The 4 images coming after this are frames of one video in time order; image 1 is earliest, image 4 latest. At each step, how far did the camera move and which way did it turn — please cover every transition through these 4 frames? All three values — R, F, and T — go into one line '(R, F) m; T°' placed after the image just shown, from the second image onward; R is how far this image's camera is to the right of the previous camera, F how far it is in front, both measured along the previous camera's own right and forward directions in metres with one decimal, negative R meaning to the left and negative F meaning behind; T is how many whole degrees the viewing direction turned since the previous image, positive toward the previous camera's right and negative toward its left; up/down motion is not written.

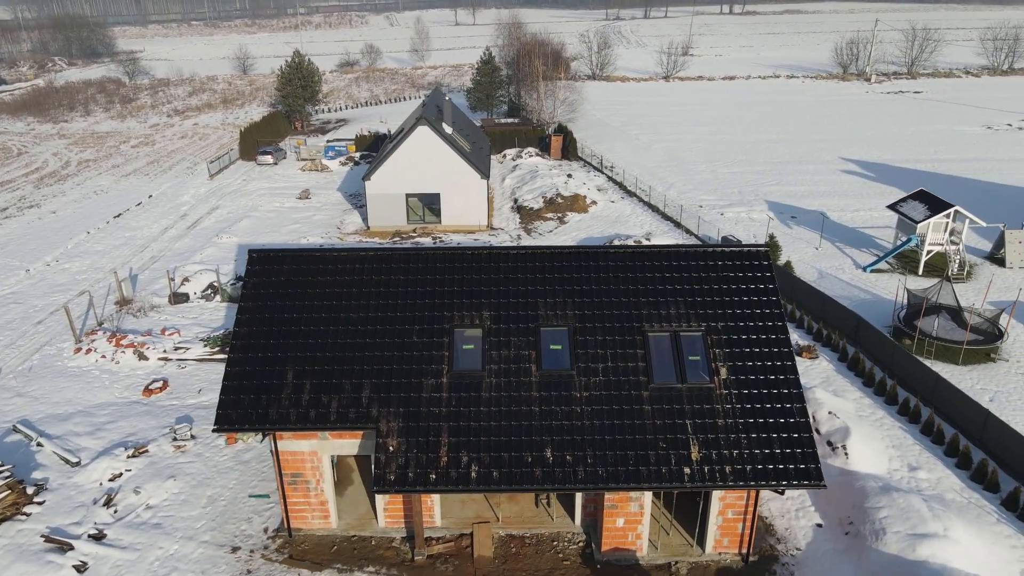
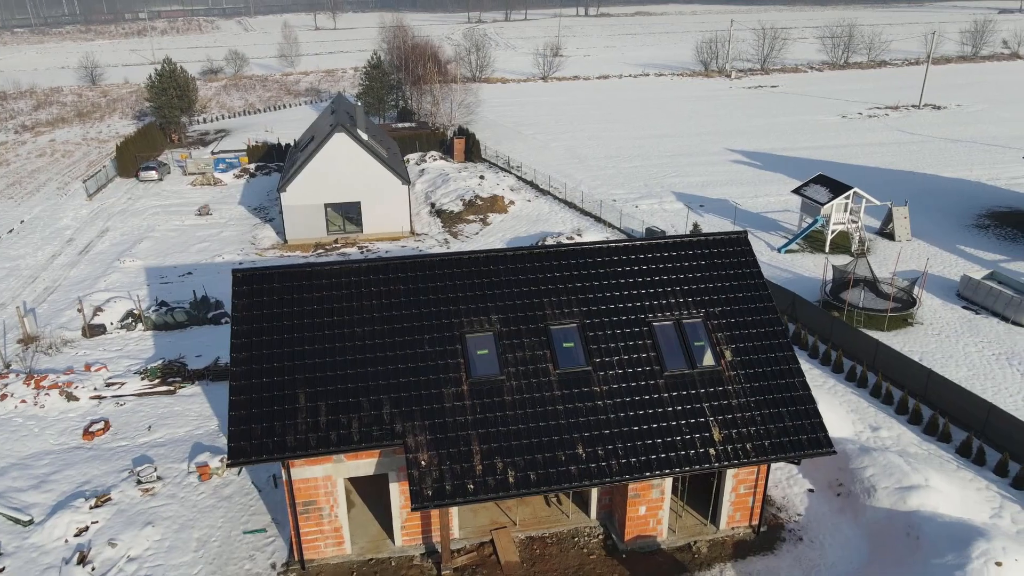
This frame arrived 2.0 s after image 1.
(-2.4, +0.3) m; +10°
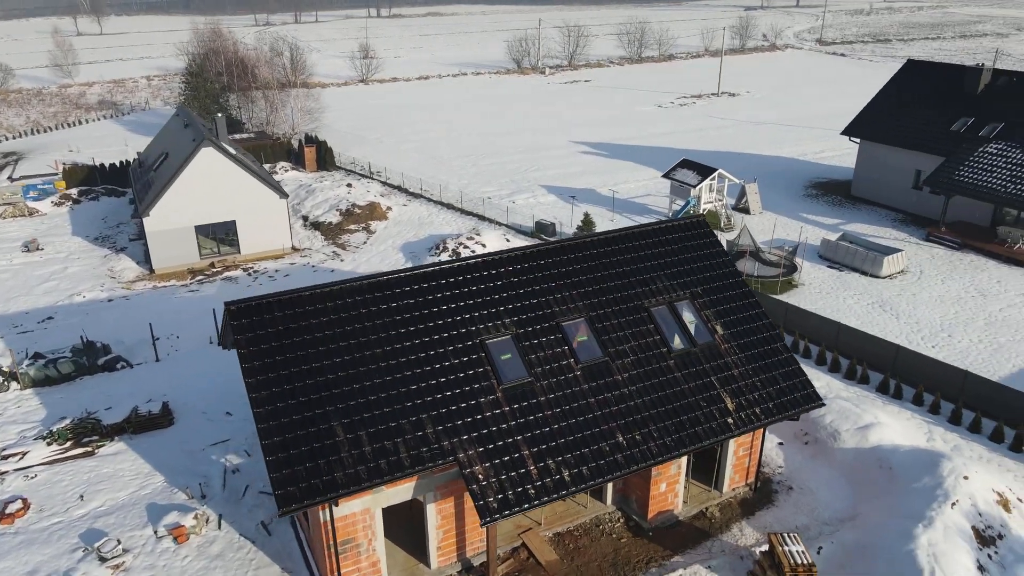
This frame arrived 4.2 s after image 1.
(-3.5, +0.5) m; +15°
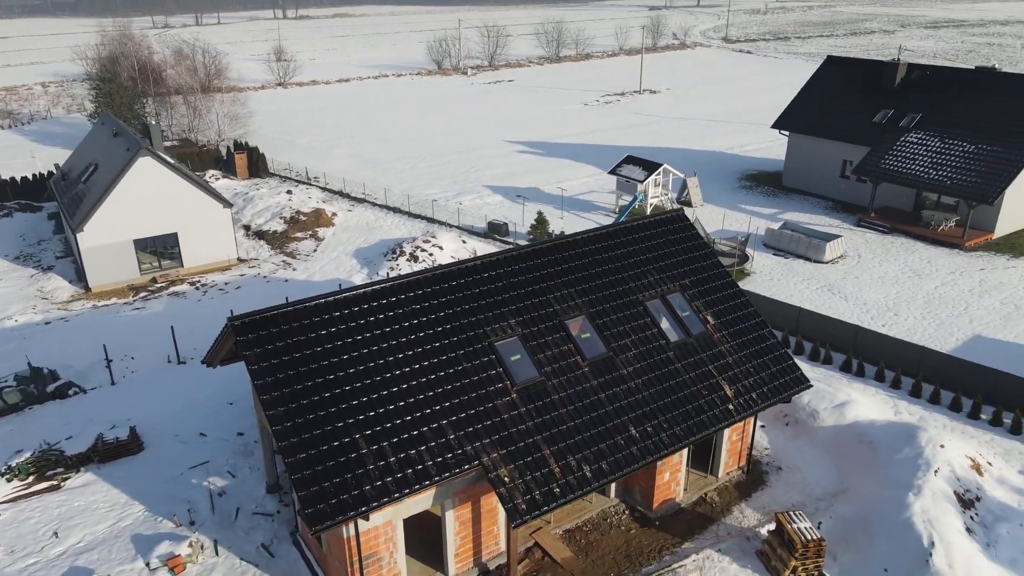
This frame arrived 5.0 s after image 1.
(-1.5, +0.1) m; +6°
